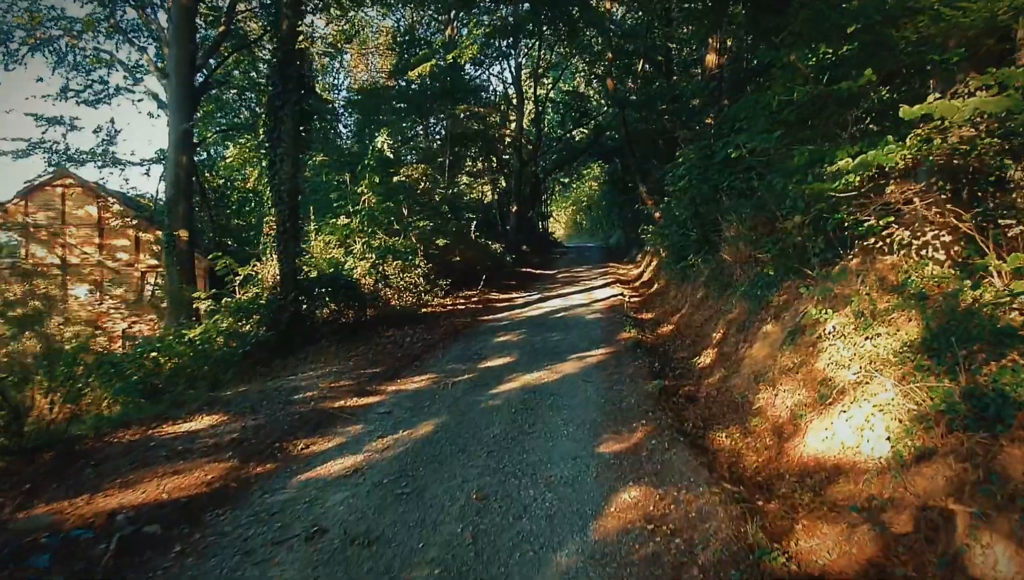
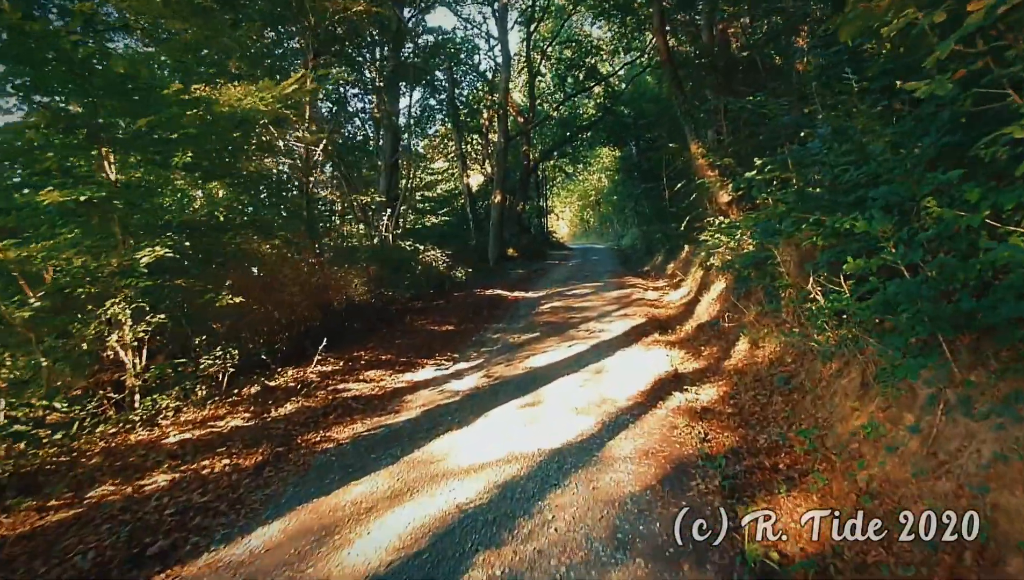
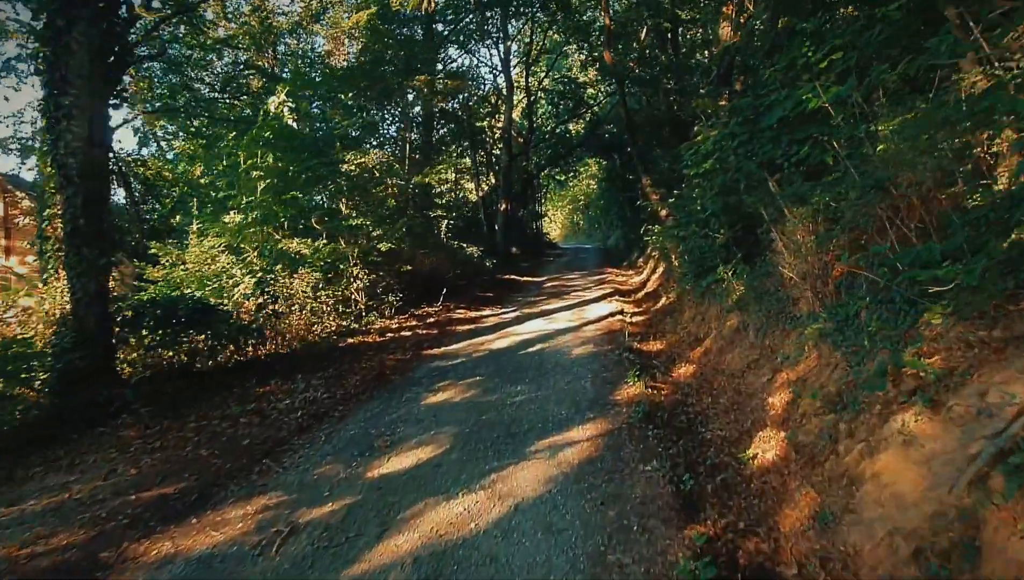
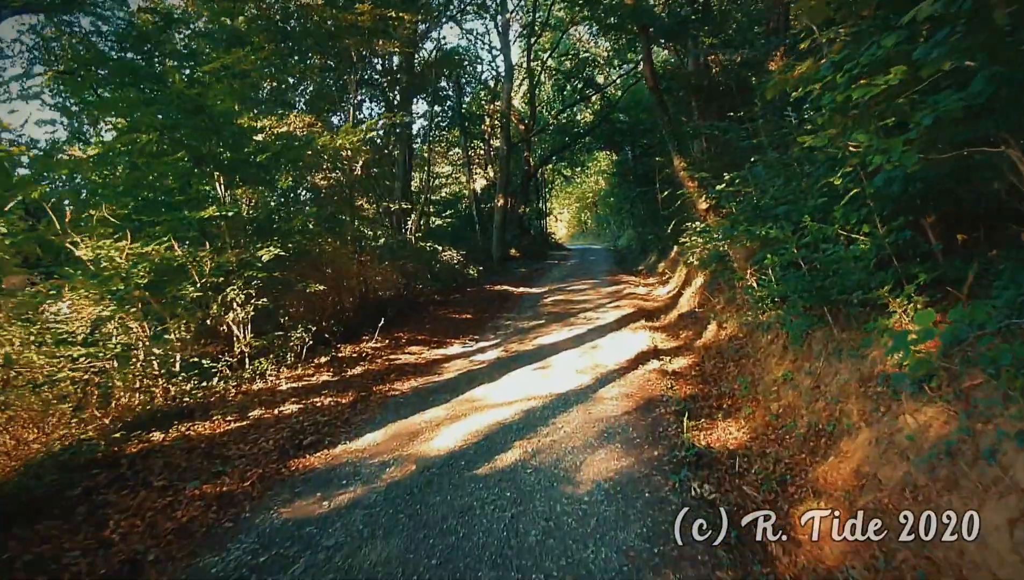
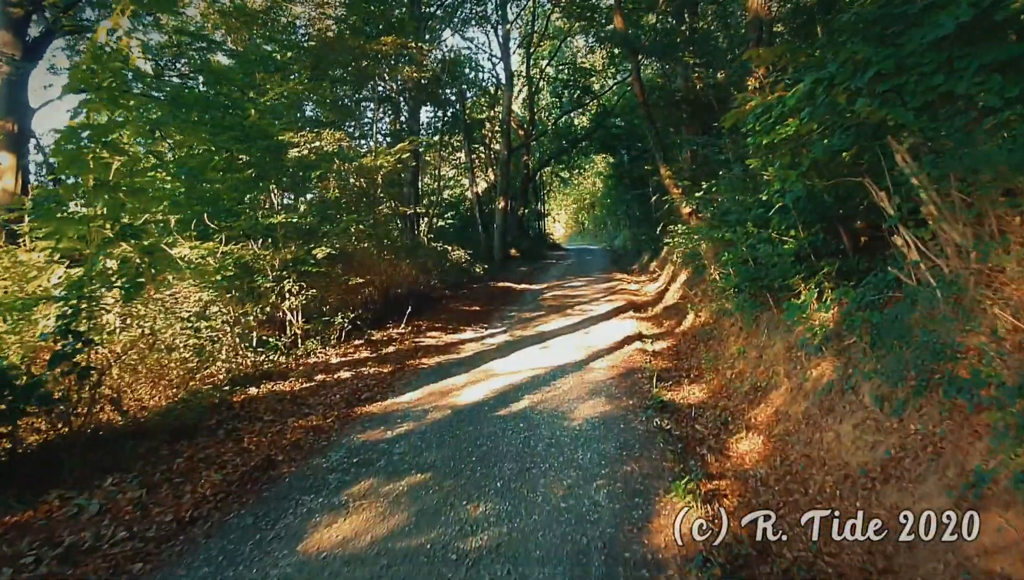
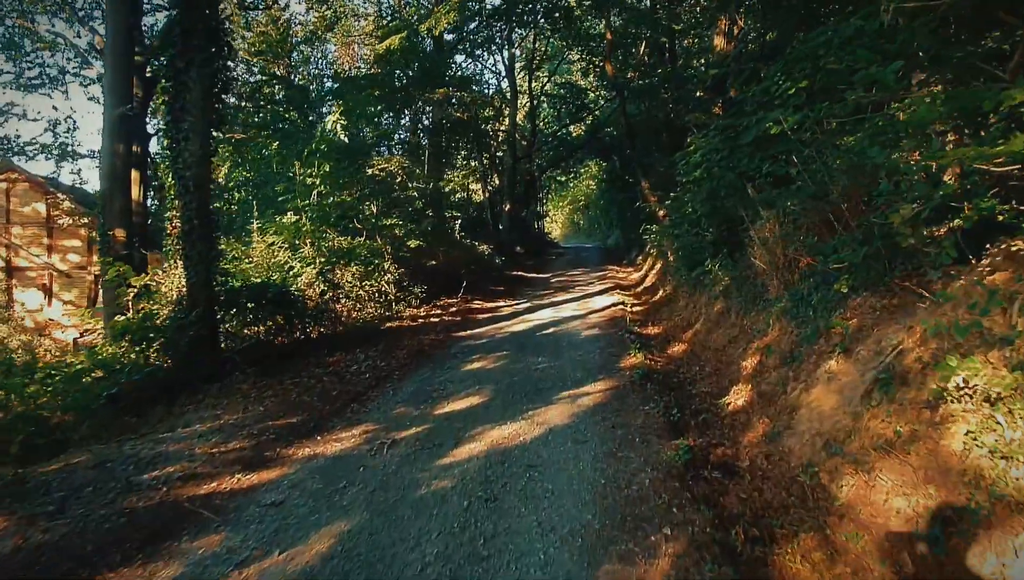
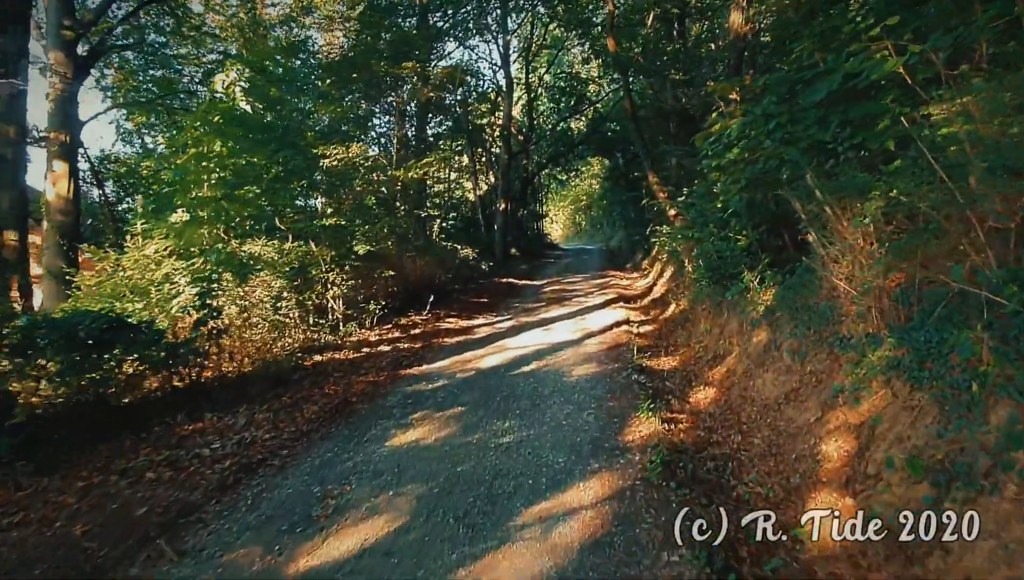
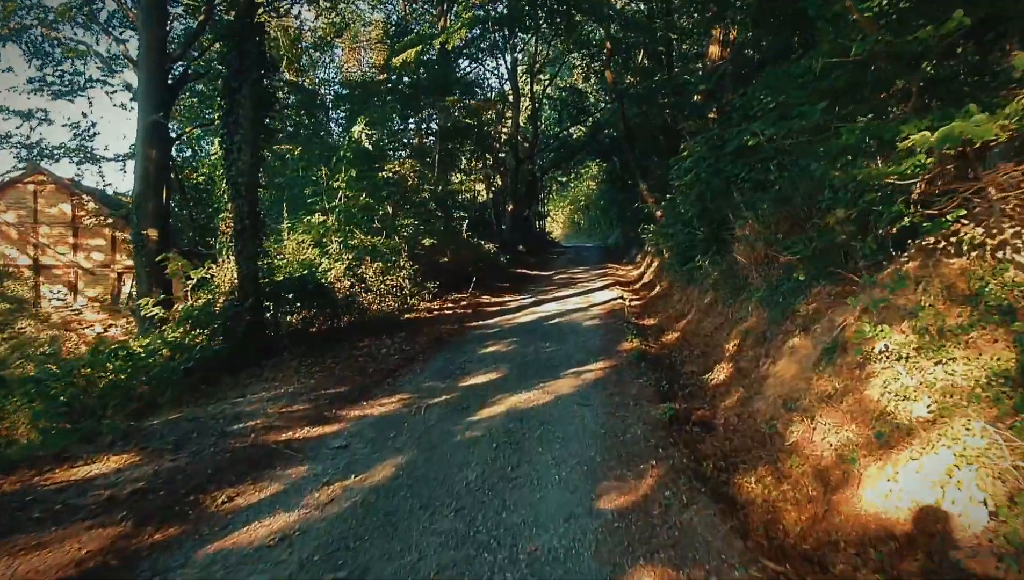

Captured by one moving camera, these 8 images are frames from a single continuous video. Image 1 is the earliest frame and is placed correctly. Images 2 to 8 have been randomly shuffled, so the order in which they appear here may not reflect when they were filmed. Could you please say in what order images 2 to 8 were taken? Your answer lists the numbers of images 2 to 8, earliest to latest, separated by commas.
8, 6, 3, 7, 5, 4, 2
